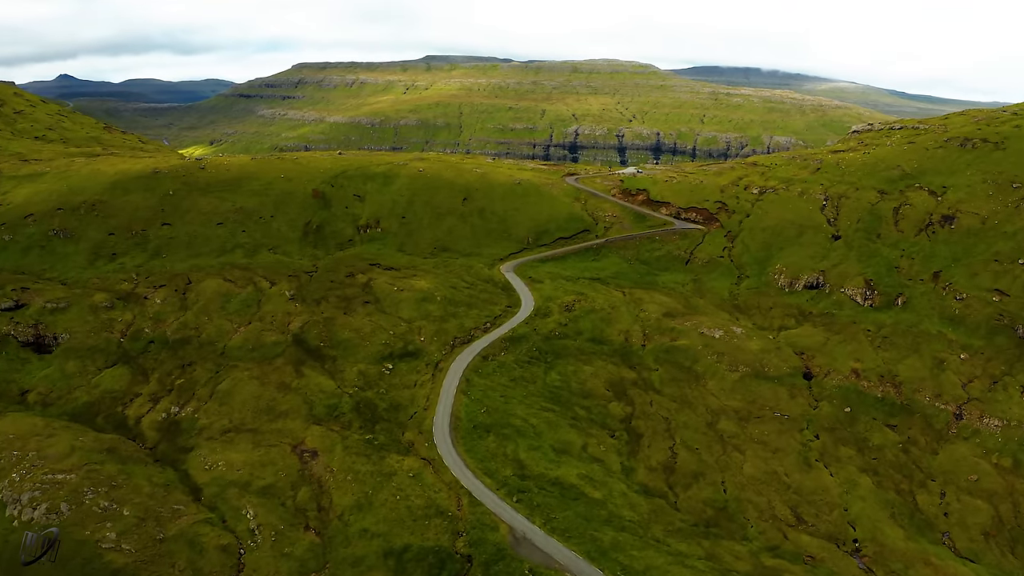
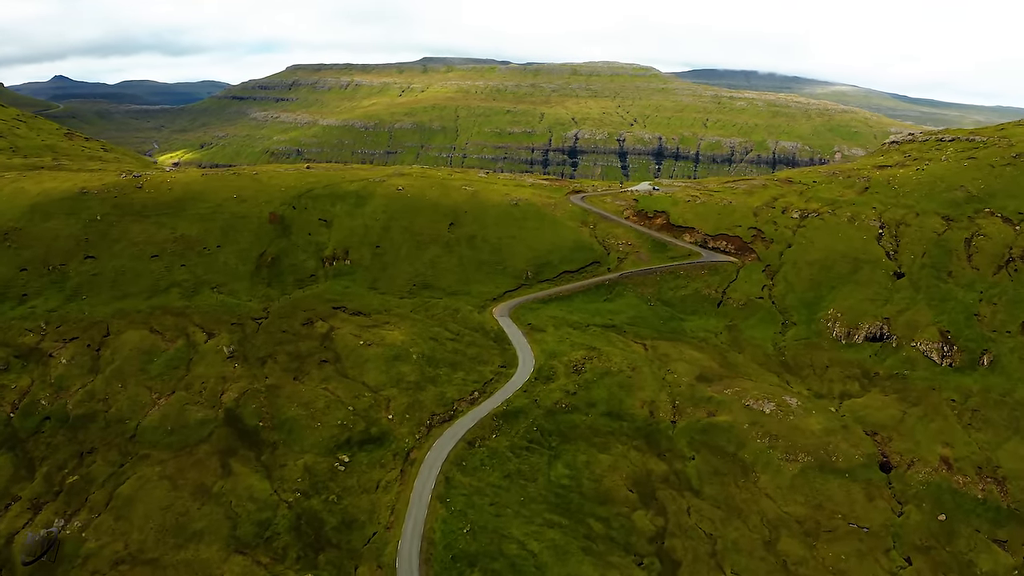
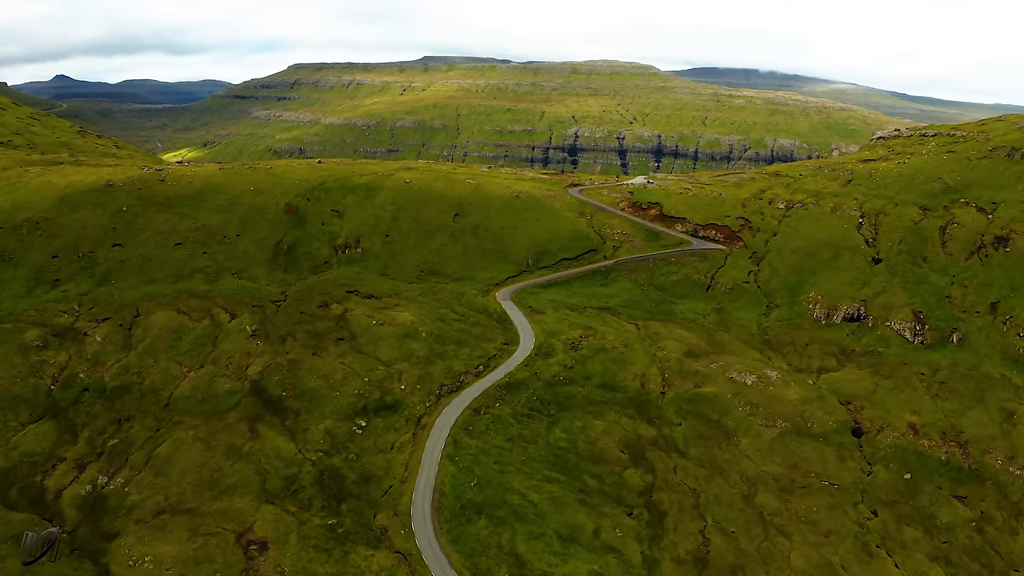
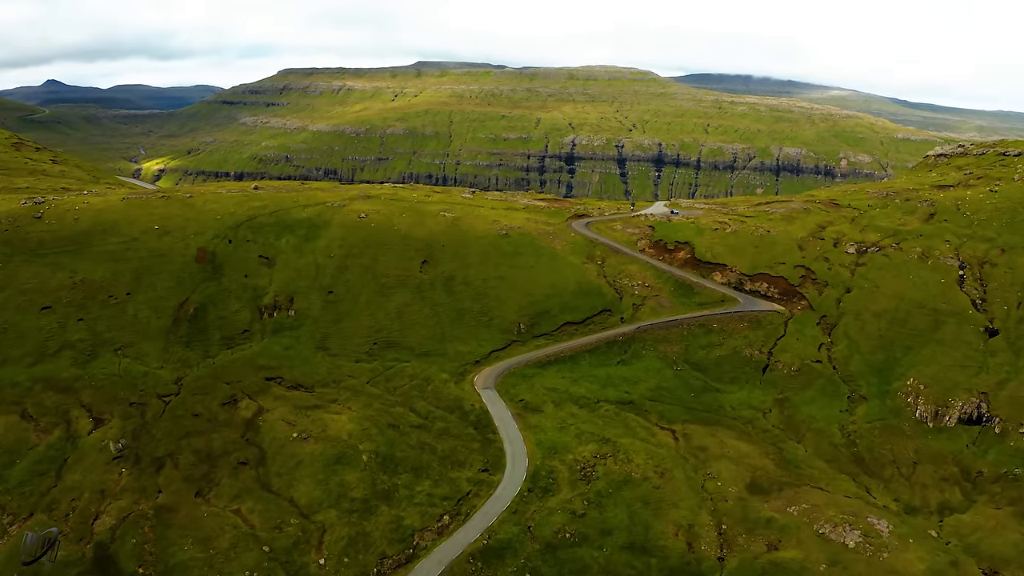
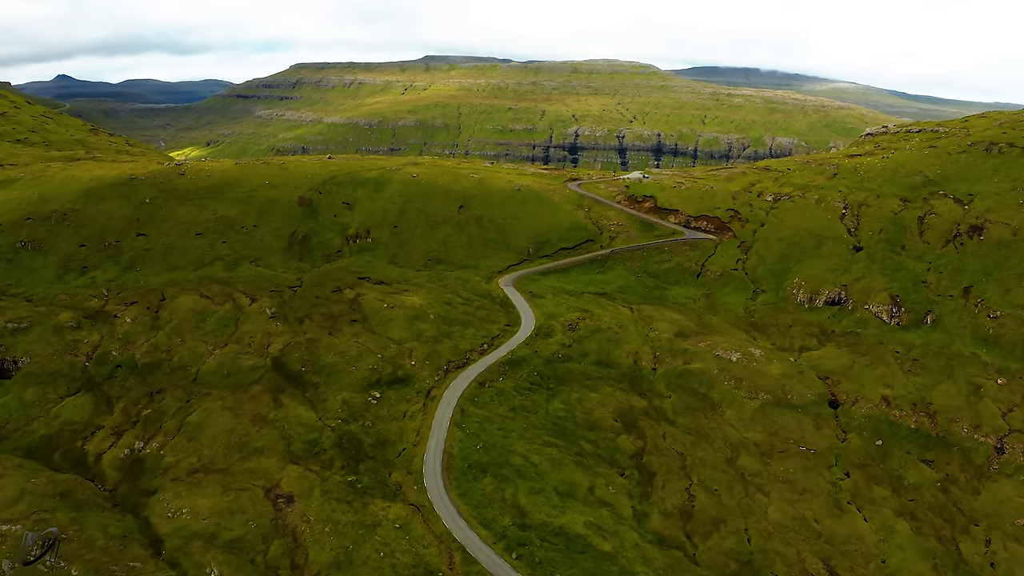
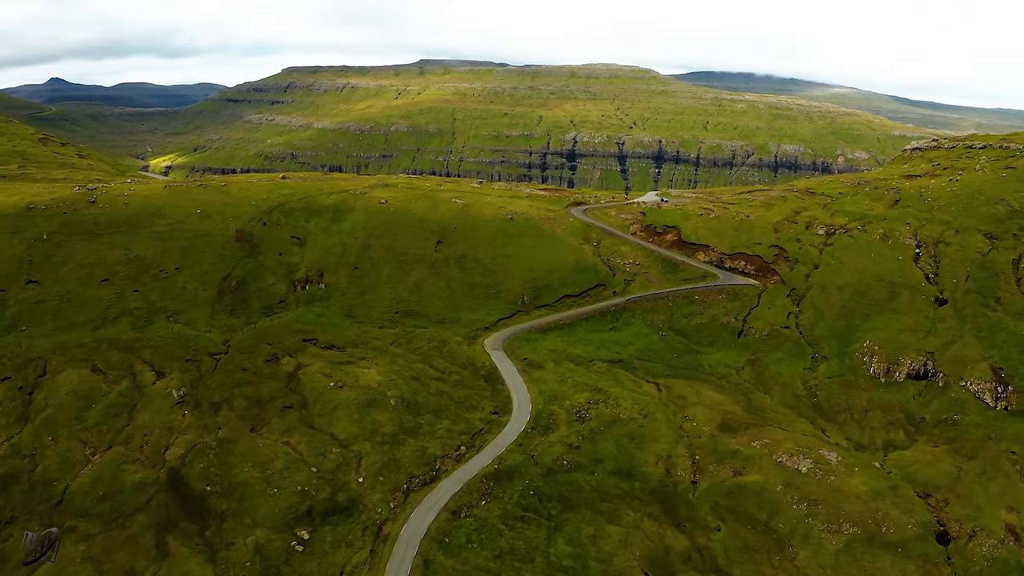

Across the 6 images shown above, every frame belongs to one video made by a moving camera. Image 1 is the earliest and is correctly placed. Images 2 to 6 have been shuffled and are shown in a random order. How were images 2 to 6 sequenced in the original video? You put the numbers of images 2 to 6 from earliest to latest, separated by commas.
5, 3, 2, 6, 4
